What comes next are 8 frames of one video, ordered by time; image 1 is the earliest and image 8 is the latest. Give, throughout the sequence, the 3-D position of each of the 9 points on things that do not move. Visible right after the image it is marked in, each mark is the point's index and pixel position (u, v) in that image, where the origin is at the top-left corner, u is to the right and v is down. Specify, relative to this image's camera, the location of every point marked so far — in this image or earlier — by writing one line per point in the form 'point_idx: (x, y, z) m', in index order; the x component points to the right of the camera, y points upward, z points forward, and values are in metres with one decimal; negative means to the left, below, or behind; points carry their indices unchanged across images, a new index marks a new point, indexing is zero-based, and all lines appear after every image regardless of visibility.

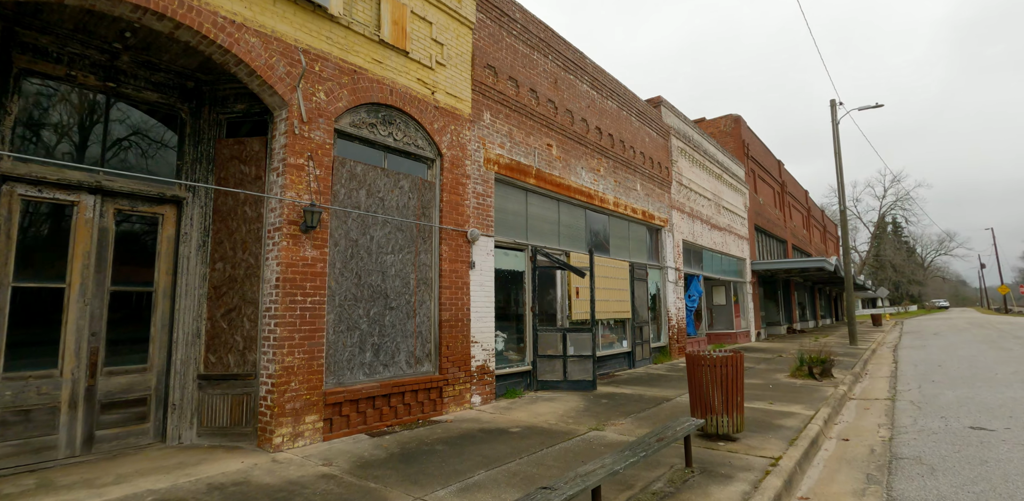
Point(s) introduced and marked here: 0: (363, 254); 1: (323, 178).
0: (-2.0, 0.0, +6.6) m
1: (-2.3, +0.9, +6.2) m
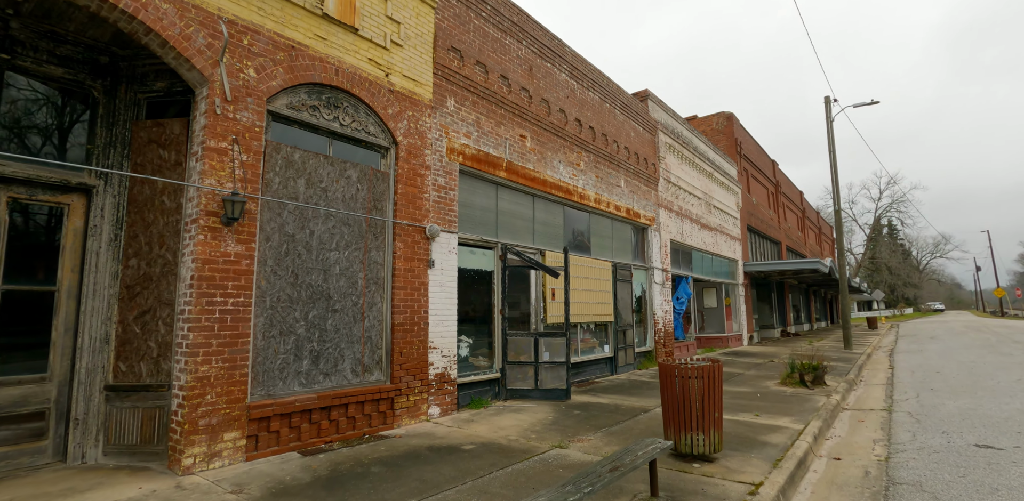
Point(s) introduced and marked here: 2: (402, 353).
0: (-2.5, 0.0, +5.9) m
1: (-2.8, +0.9, +5.5) m
2: (-1.5, -1.4, +6.8) m
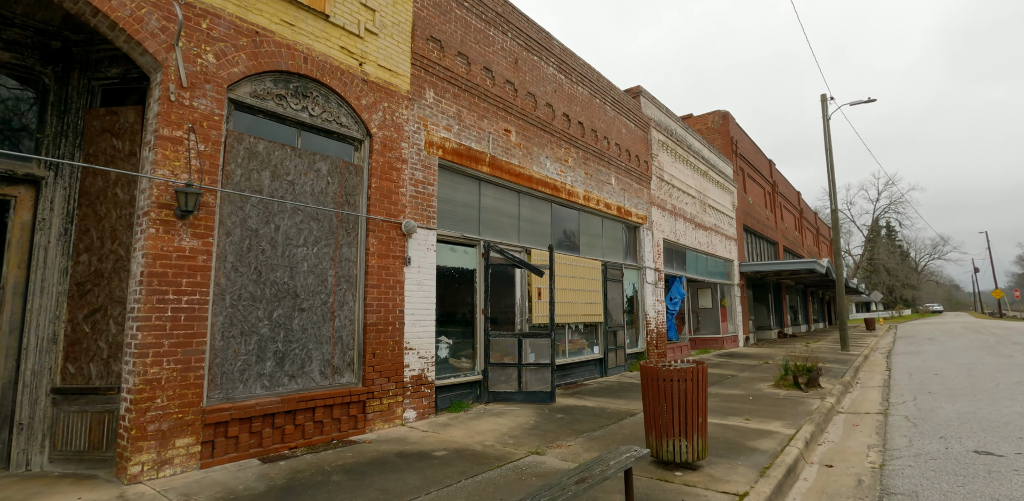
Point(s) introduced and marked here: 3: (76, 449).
0: (-2.8, 0.0, +5.7) m
1: (-3.1, +1.0, +5.2) m
2: (-1.7, -1.3, +6.5) m
3: (-4.2, -1.9, +4.9) m
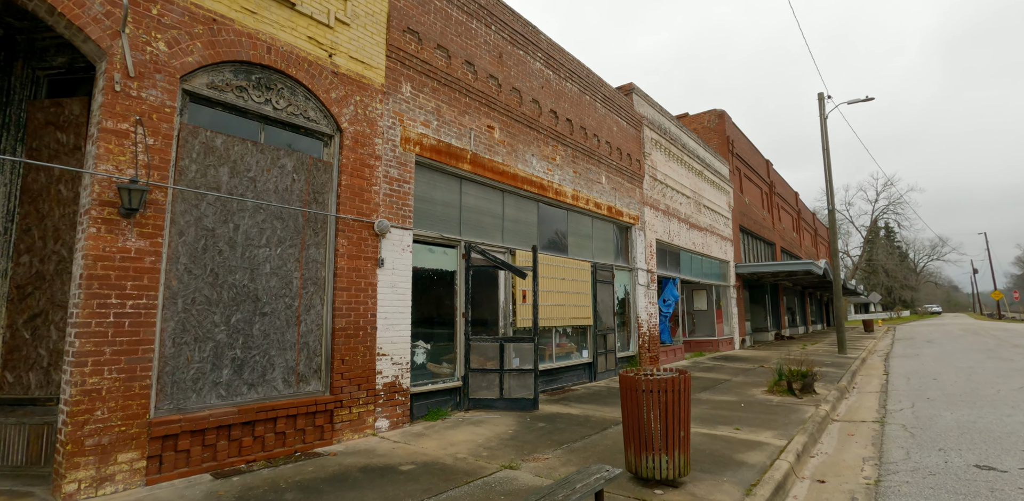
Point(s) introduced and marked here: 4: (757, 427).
0: (-3.0, 0.0, +5.3) m
1: (-3.4, +1.0, +4.9) m
2: (-2.0, -1.3, +6.2) m
3: (-4.5, -1.9, +4.6) m
4: (+3.3, -2.4, +6.8) m
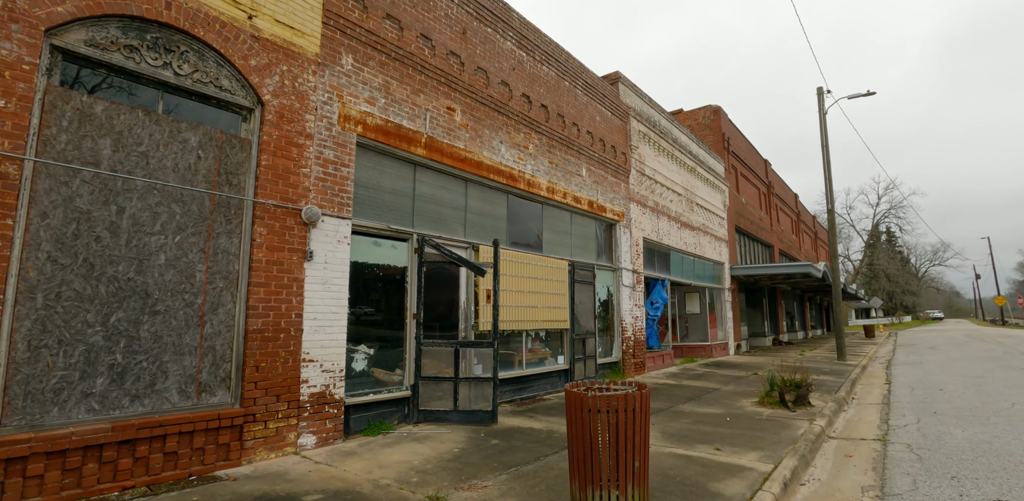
0: (-3.6, +0.2, +4.5) m
1: (-4.0, +1.1, +4.0) m
2: (-2.6, -1.2, +5.3) m
3: (-5.1, -1.8, +3.7) m
4: (+2.7, -2.3, +5.9) m
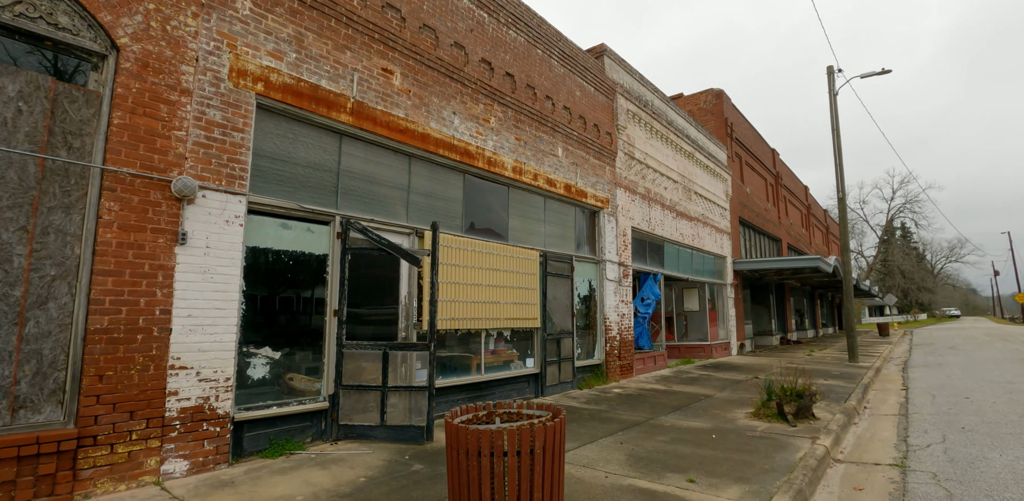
0: (-4.4, +0.3, +3.4) m
1: (-4.7, +1.3, +2.9) m
2: (-3.4, -1.1, +4.2) m
3: (-5.9, -1.6, +2.7) m
4: (+1.9, -2.1, +4.7) m
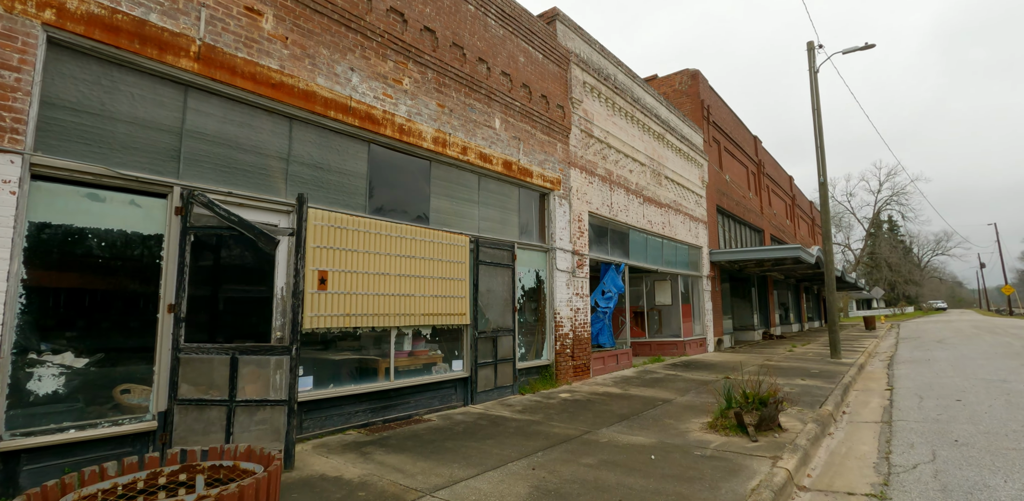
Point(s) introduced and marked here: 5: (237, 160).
0: (-5.4, +0.5, +2.1) m
1: (-5.8, +1.4, +1.7) m
2: (-4.4, -0.9, +2.9) m
3: (-6.9, -1.5, +1.4) m
4: (+0.9, -1.9, +3.6) m
5: (-2.9, +1.0, +5.4) m
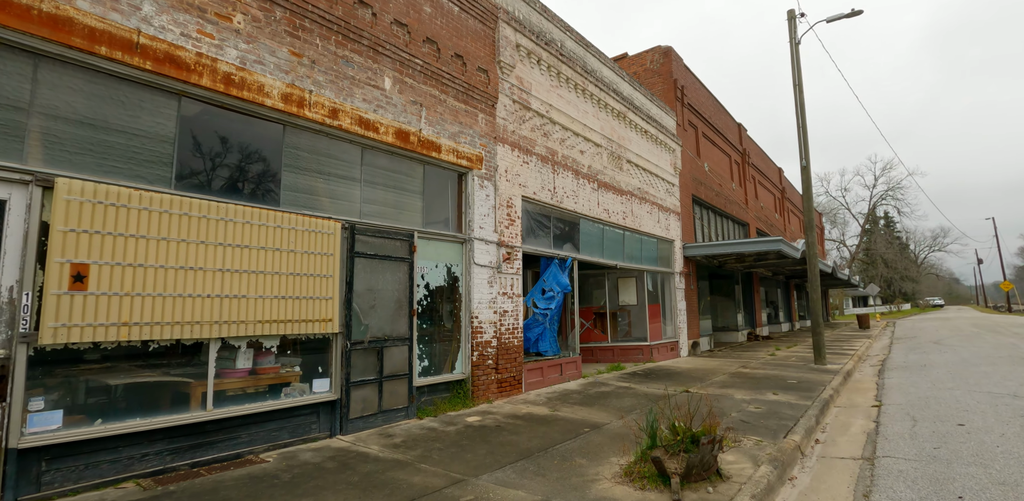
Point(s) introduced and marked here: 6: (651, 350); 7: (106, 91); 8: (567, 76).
0: (-6.8, +0.6, +0.5) m
1: (-7.2, +1.5, 0.0) m
2: (-5.8, -0.8, +1.3) m
3: (-8.3, -1.4, -0.2) m
4: (-0.5, -1.8, +2.0) m
5: (-4.3, +1.1, +3.8) m
6: (+3.6, -2.6, +13.1) m
7: (-3.6, +1.5, +4.6) m
8: (+1.2, +3.7, +11.0) m
